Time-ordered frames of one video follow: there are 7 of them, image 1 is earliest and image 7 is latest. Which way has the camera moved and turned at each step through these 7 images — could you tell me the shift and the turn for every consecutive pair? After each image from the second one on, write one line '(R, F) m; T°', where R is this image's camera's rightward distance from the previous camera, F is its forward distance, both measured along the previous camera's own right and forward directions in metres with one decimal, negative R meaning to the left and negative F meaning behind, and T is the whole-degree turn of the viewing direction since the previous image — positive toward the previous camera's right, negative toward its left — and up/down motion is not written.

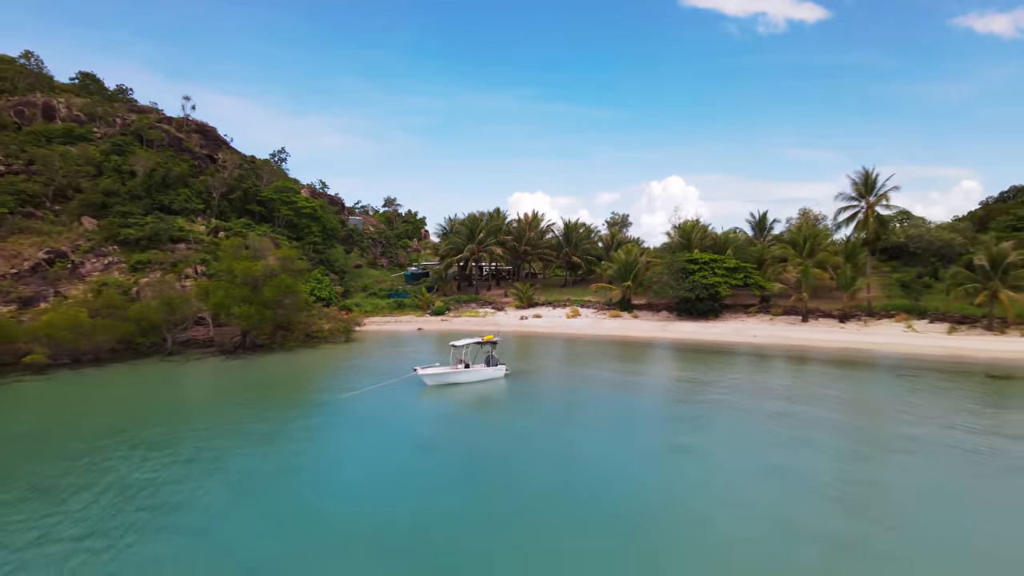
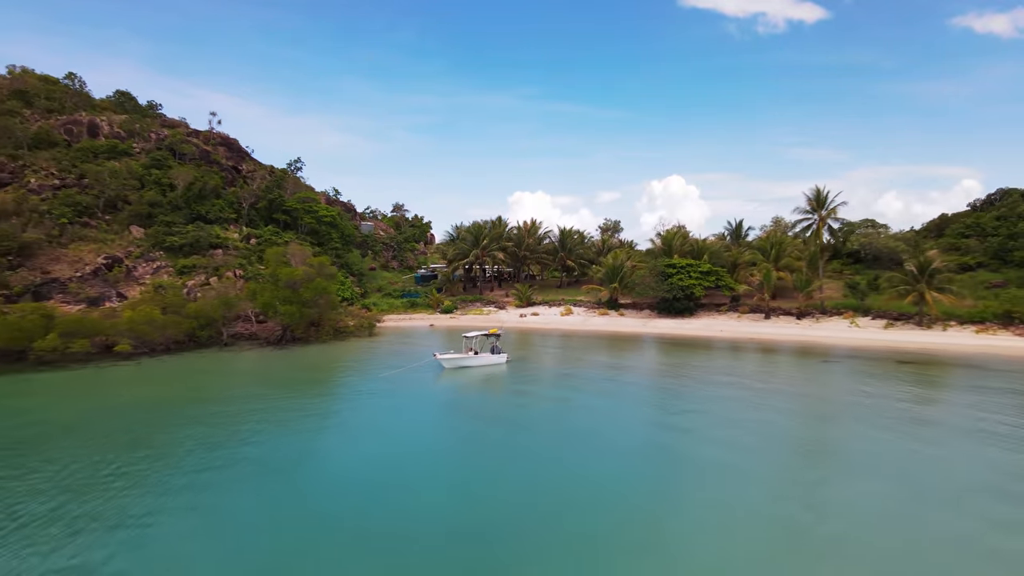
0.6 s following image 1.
(0.0, -4.0) m; 0°
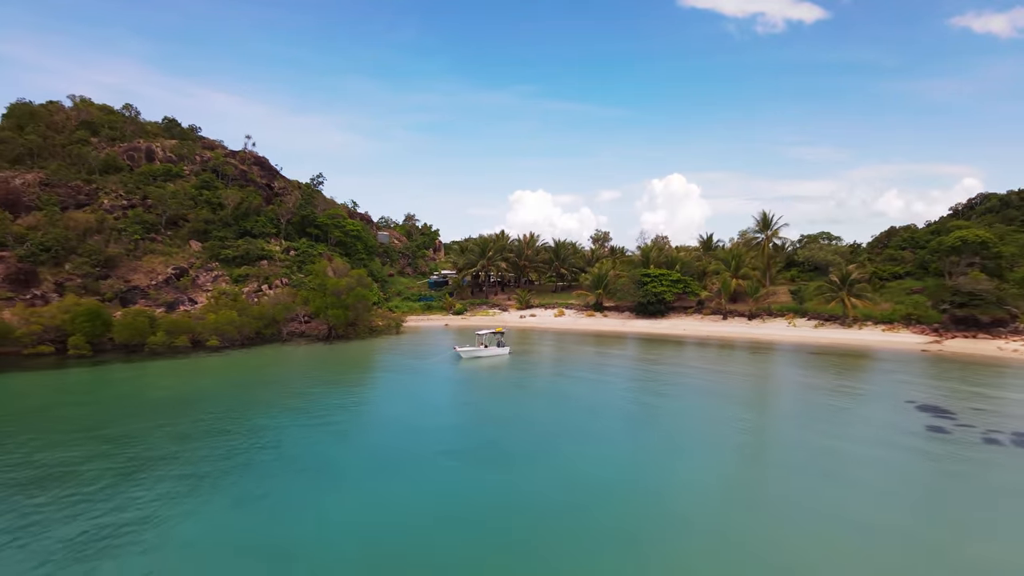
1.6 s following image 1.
(0.0, -6.4) m; 0°
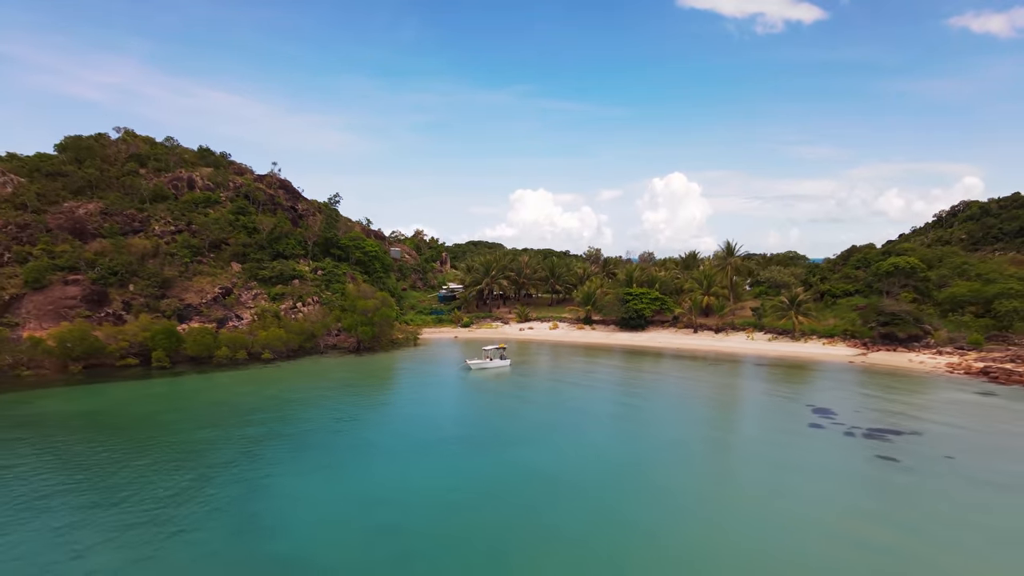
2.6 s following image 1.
(+0.1, -6.1) m; 0°
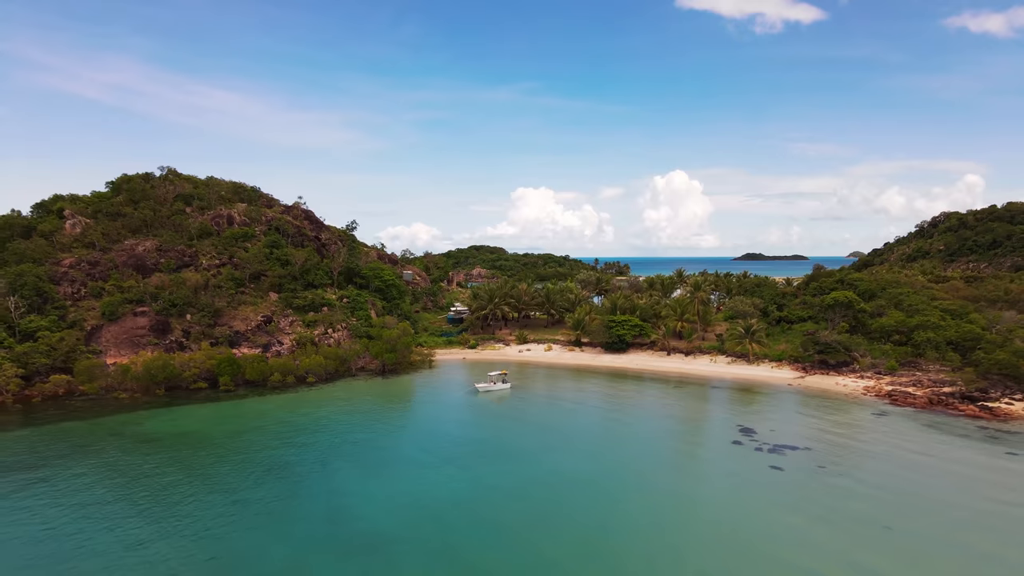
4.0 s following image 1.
(+0.2, -7.5) m; 0°
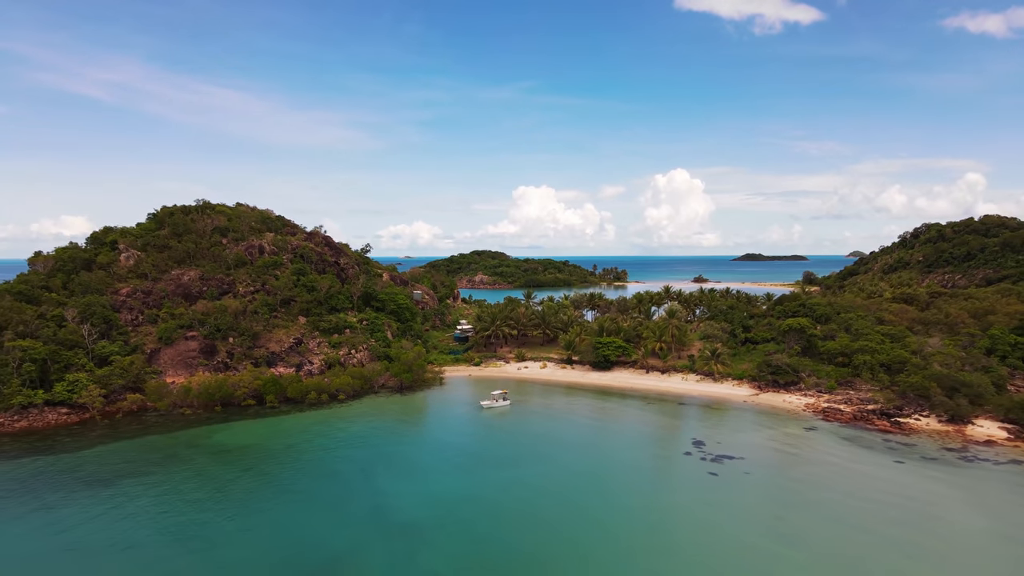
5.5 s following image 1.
(+0.3, -7.7) m; 0°
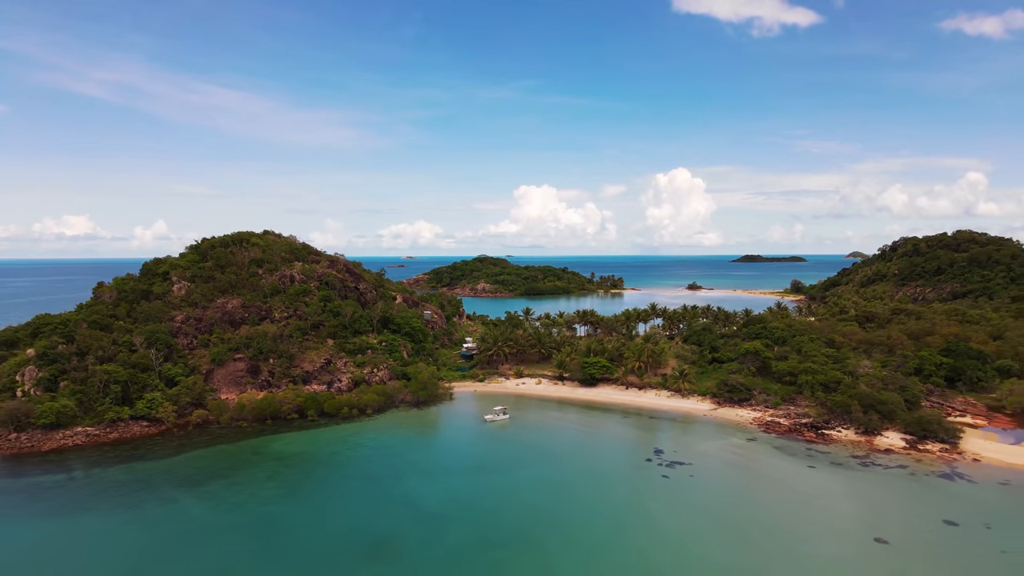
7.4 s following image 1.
(+0.4, -9.9) m; 0°
